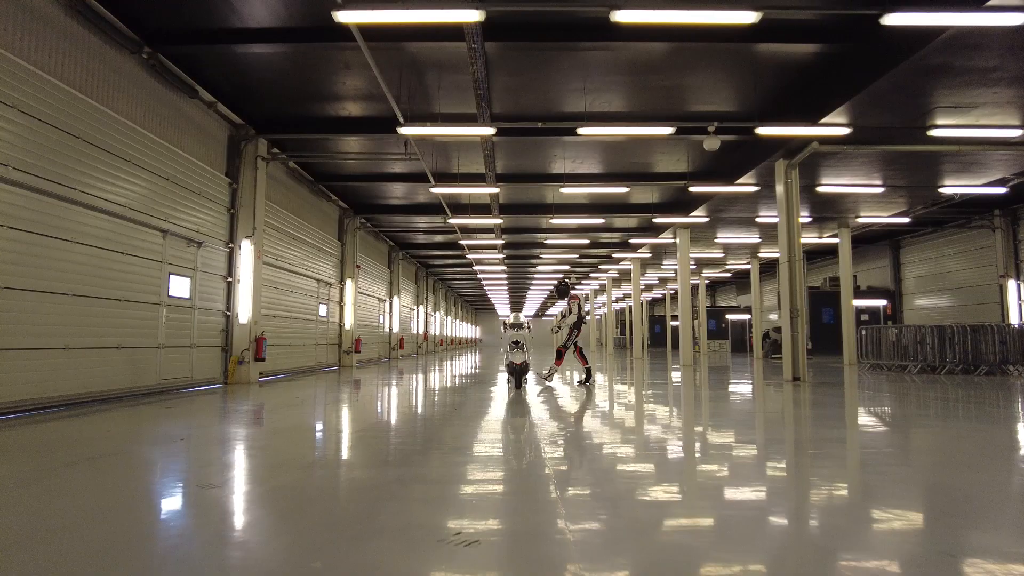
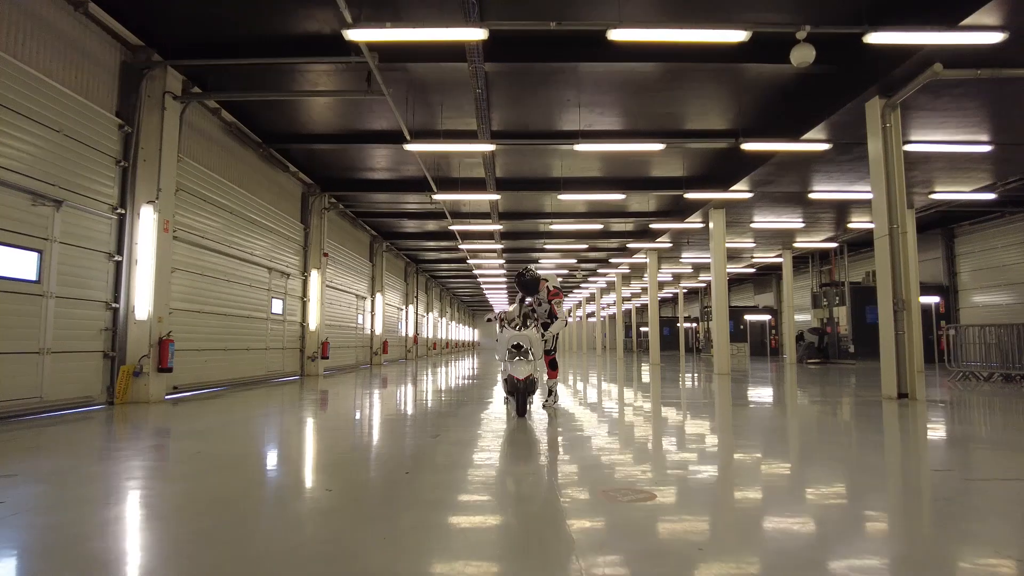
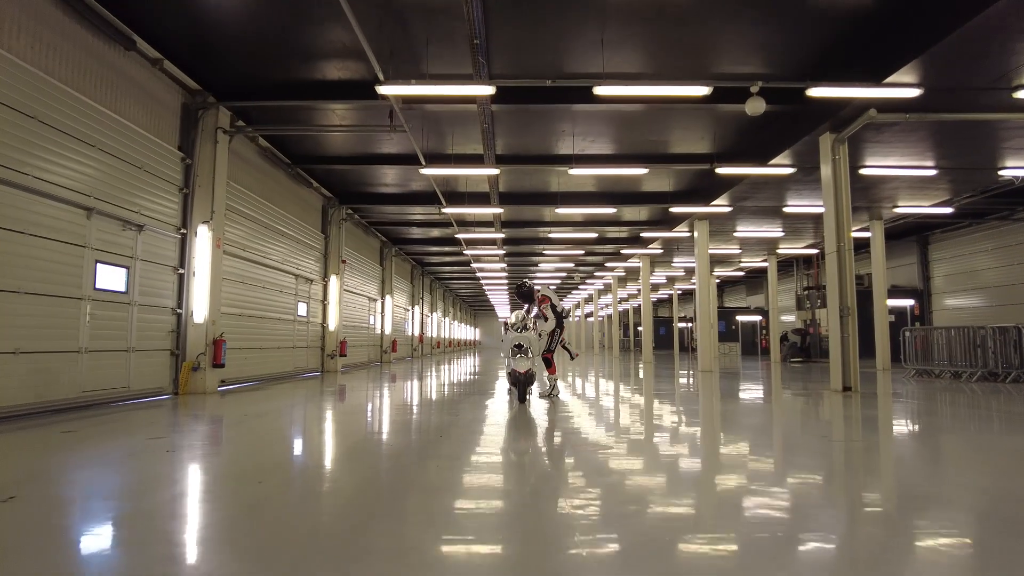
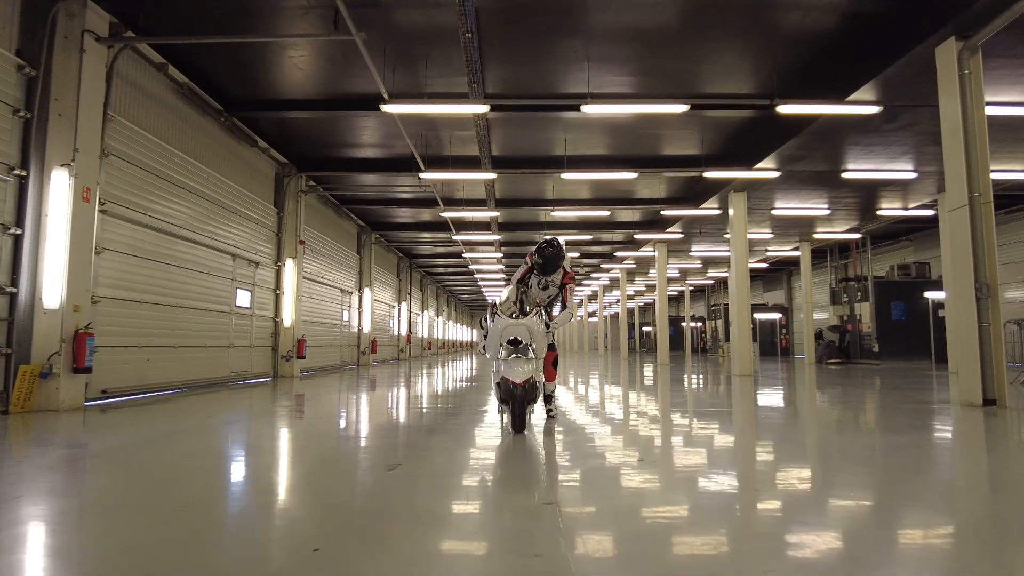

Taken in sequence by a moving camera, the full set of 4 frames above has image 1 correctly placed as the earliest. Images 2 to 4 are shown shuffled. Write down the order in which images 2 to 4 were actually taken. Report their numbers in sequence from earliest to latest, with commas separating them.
3, 2, 4
